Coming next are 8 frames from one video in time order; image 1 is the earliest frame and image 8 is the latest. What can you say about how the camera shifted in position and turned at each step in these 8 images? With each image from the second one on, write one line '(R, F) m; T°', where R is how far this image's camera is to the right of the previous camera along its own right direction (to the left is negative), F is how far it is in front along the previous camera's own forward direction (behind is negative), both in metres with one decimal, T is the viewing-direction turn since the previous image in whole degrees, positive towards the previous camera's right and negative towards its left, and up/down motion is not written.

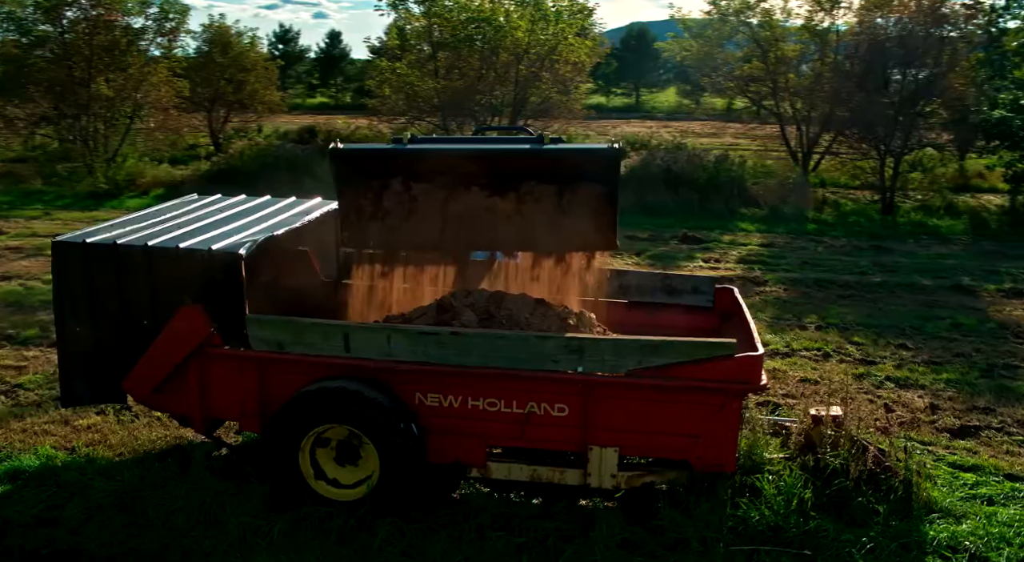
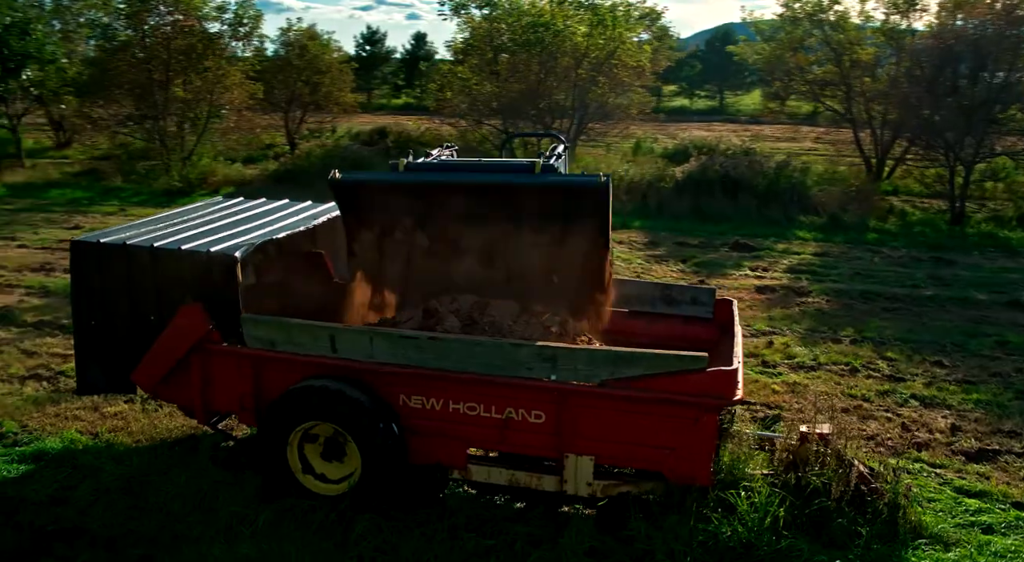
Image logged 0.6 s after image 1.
(+0.3, 0.0) m; -5°
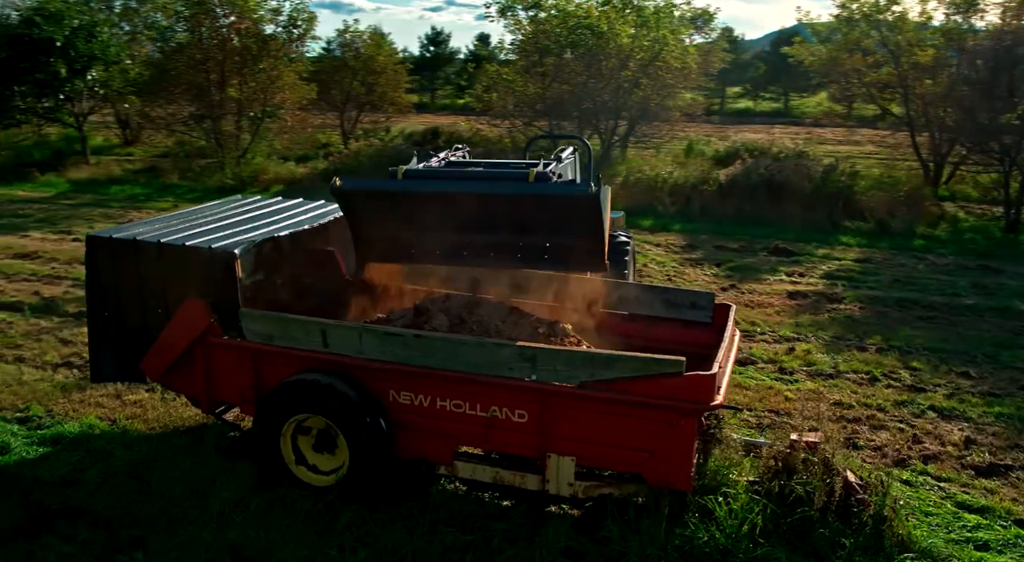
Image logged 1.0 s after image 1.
(+0.3, 0.0) m; -4°
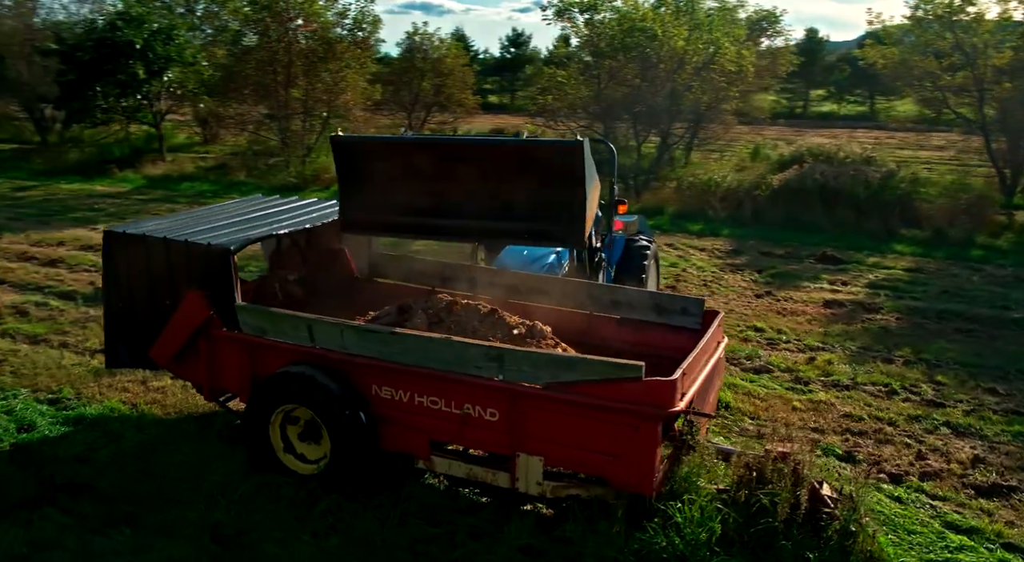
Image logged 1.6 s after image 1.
(+0.4, 0.0) m; -5°
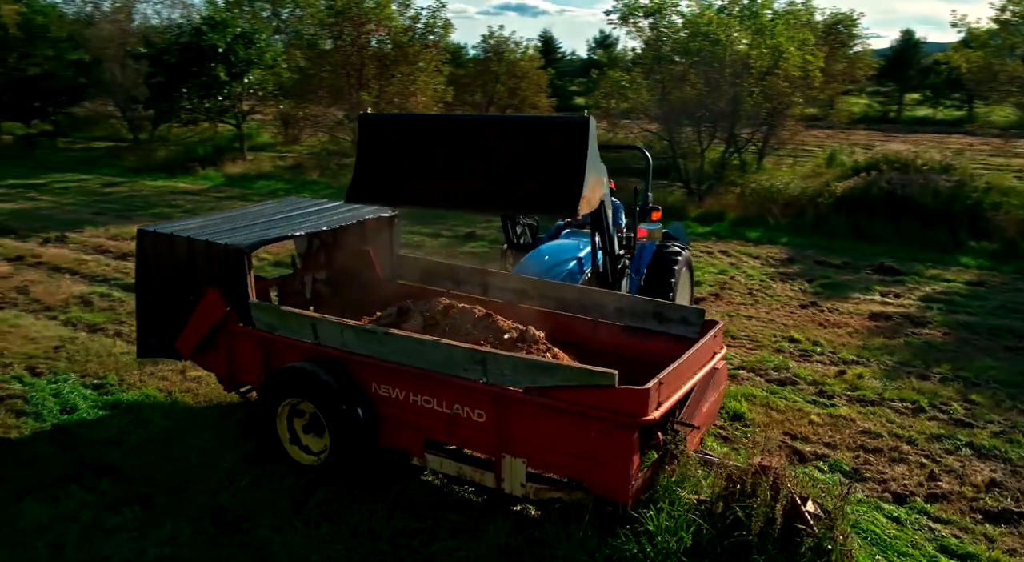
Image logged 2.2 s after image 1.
(+0.3, -0.1) m; -5°
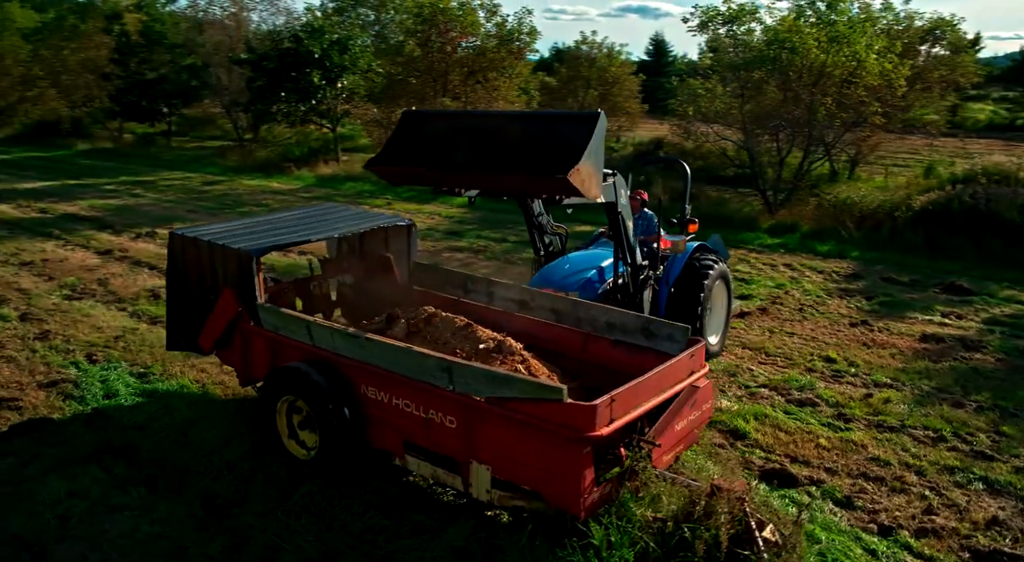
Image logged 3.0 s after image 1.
(+0.5, -0.1) m; -7°
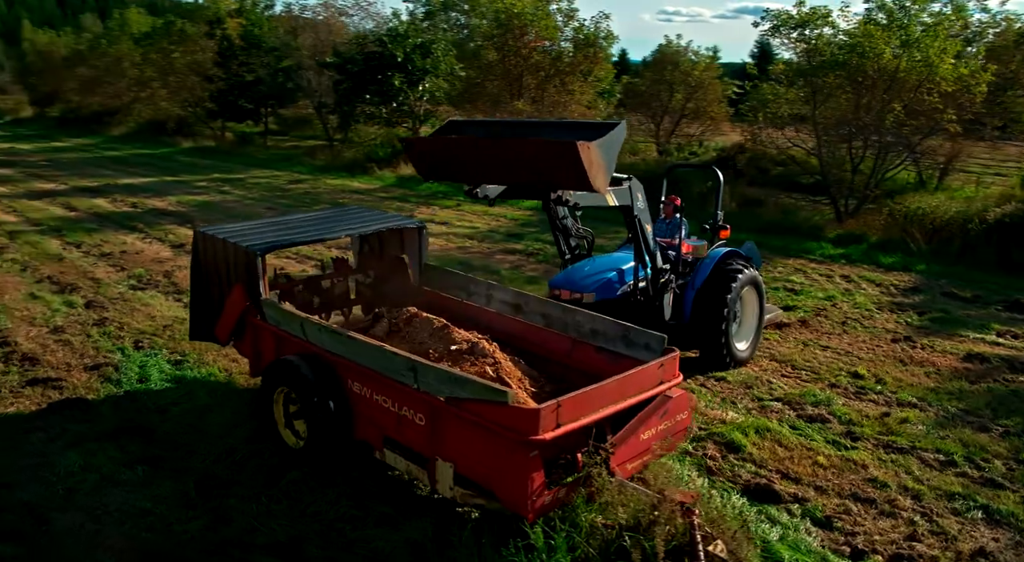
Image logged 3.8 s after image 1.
(+0.5, -0.1) m; -6°
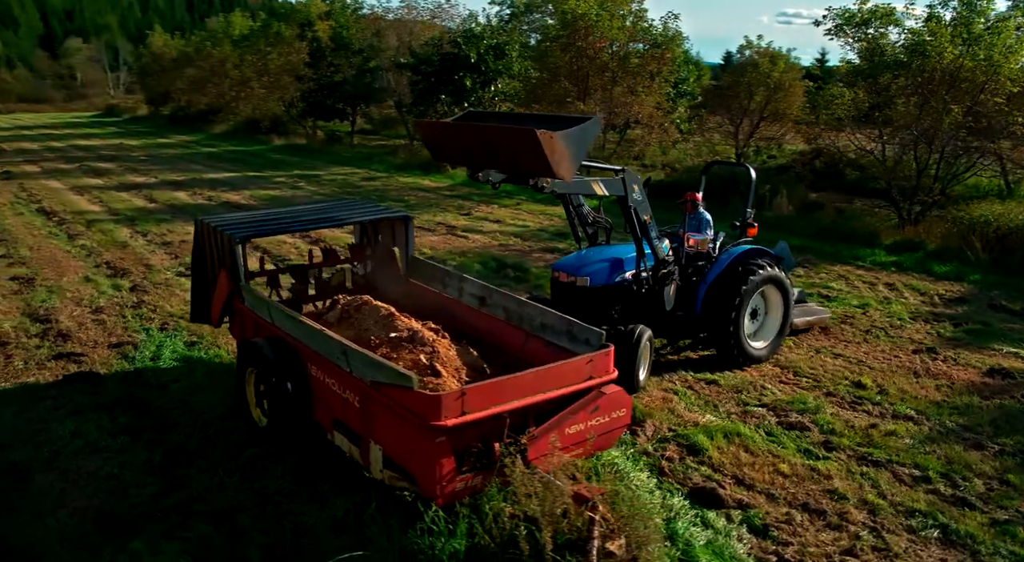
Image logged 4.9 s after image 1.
(+0.7, -0.1) m; -6°
